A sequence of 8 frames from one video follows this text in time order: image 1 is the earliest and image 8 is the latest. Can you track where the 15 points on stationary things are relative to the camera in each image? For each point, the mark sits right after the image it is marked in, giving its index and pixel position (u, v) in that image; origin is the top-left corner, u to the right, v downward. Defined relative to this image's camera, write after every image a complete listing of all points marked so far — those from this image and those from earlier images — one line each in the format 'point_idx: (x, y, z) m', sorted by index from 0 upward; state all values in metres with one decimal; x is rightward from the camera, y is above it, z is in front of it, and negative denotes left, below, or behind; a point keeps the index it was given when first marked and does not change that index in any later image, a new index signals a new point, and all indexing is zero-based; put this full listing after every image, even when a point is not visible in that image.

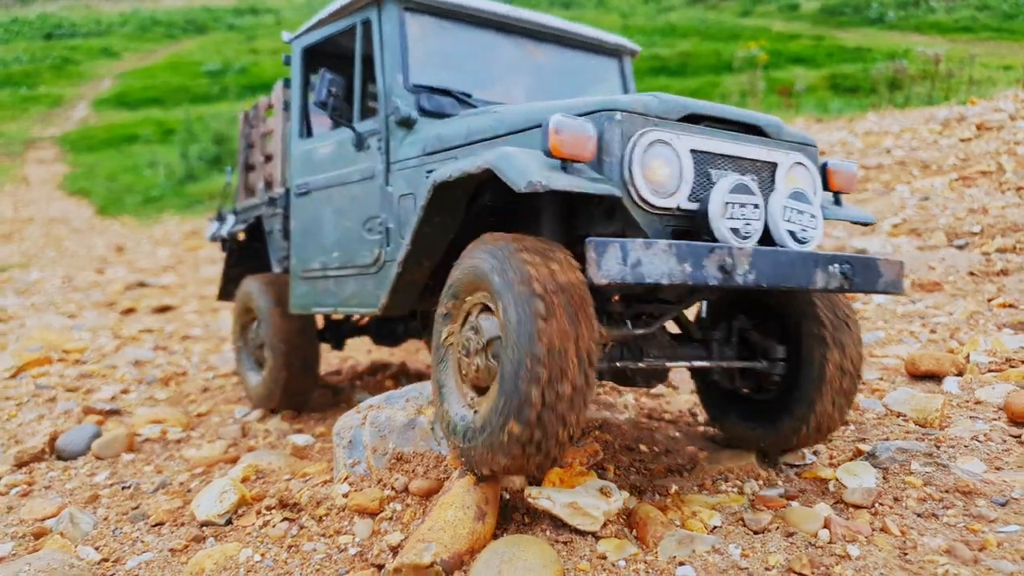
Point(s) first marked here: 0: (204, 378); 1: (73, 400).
0: (-2.7, -0.8, +6.2) m
1: (-3.6, -0.9, +5.6) m
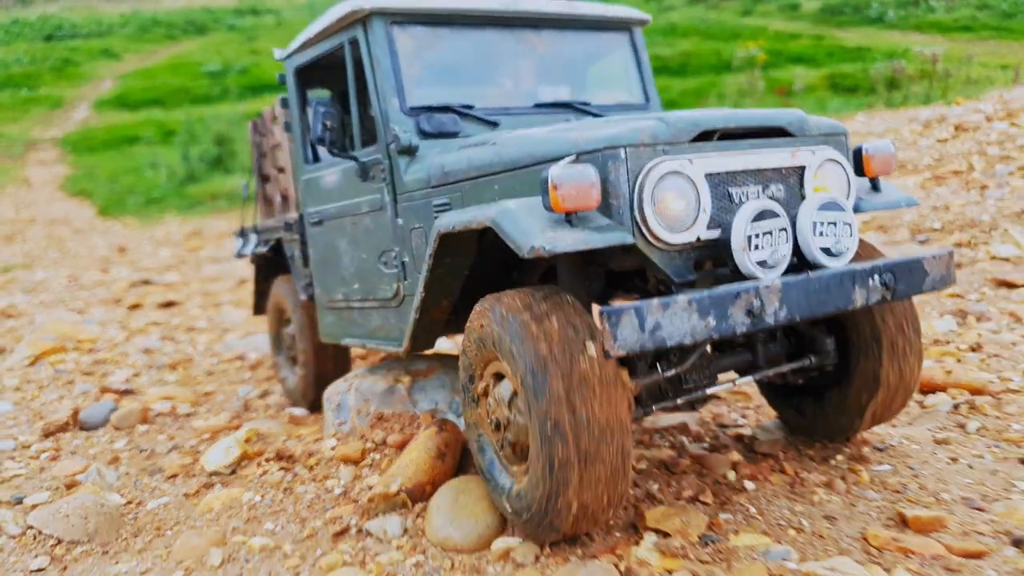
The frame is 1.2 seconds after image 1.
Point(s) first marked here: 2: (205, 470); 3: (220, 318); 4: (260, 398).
0: (-2.9, -0.7, +6.7) m
1: (-3.8, -0.8, +6.2) m
2: (-1.7, -1.0, +3.8) m
3: (-3.5, -0.4, +8.4) m
4: (-2.0, -0.8, +5.4) m
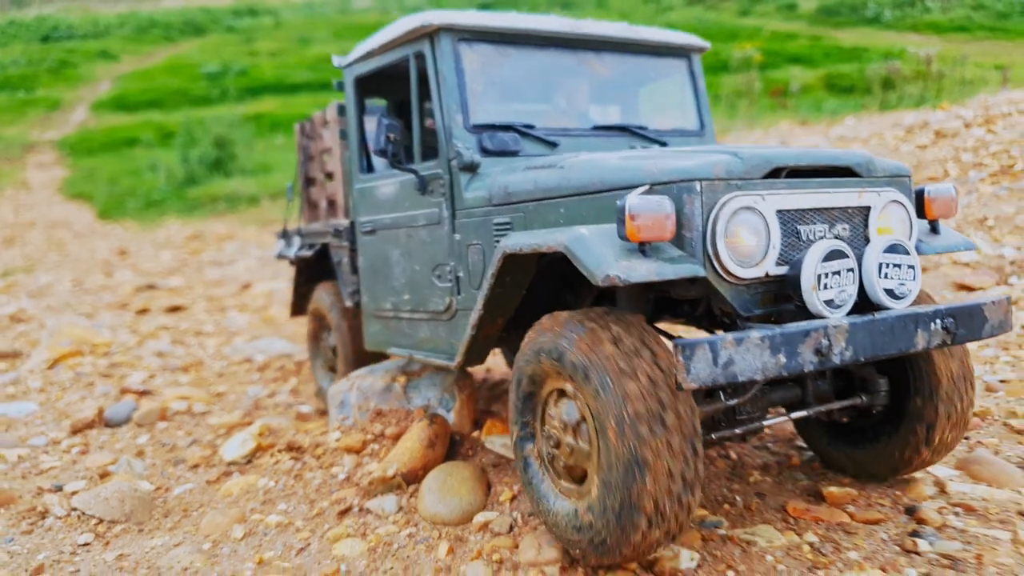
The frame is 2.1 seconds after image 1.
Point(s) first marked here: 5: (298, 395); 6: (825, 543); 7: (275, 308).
0: (-3.1, -0.8, +7.2) m
1: (-3.9, -0.9, +6.7) m
2: (-1.8, -1.1, +4.3) m
3: (-3.7, -0.4, +8.9) m
4: (-2.1, -0.9, +5.9) m
5: (-1.9, -0.9, +5.9) m
6: (+1.3, -1.1, +2.9) m
7: (-3.2, -0.3, +9.2) m
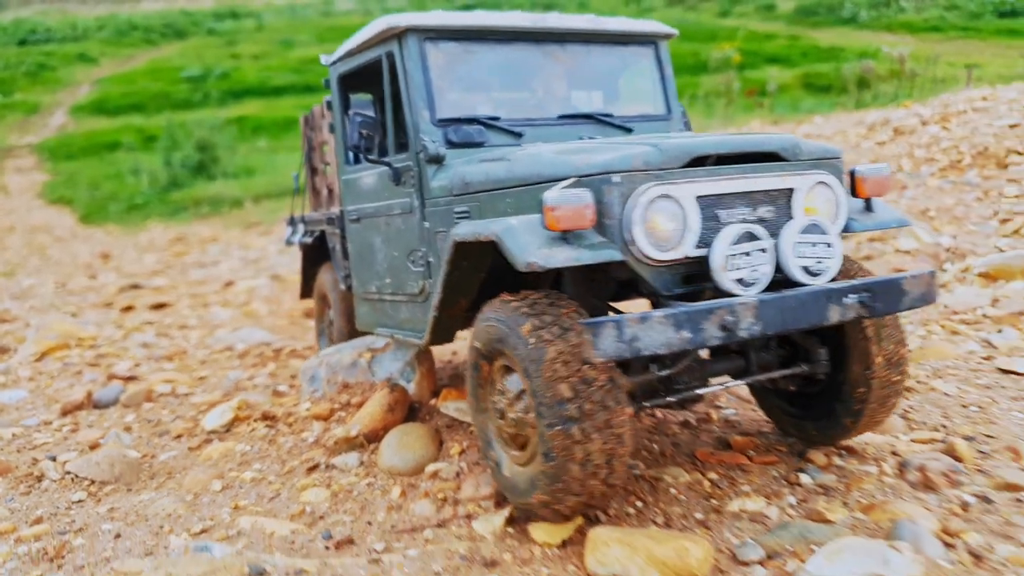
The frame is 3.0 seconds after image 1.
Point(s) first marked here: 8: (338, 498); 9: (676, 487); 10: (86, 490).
0: (-3.4, -0.7, +7.6) m
1: (-4.3, -0.9, +7.0) m
2: (-2.1, -1.0, +4.7) m
3: (-4.1, -0.4, +9.2) m
4: (-2.4, -0.8, +6.3) m
5: (-2.2, -0.8, +6.3) m
6: (+1.1, -1.0, +3.4) m
7: (-3.6, -0.2, +9.6) m
8: (-0.9, -1.1, +3.6) m
9: (+0.8, -1.0, +3.4) m
10: (-2.5, -1.2, +4.0) m
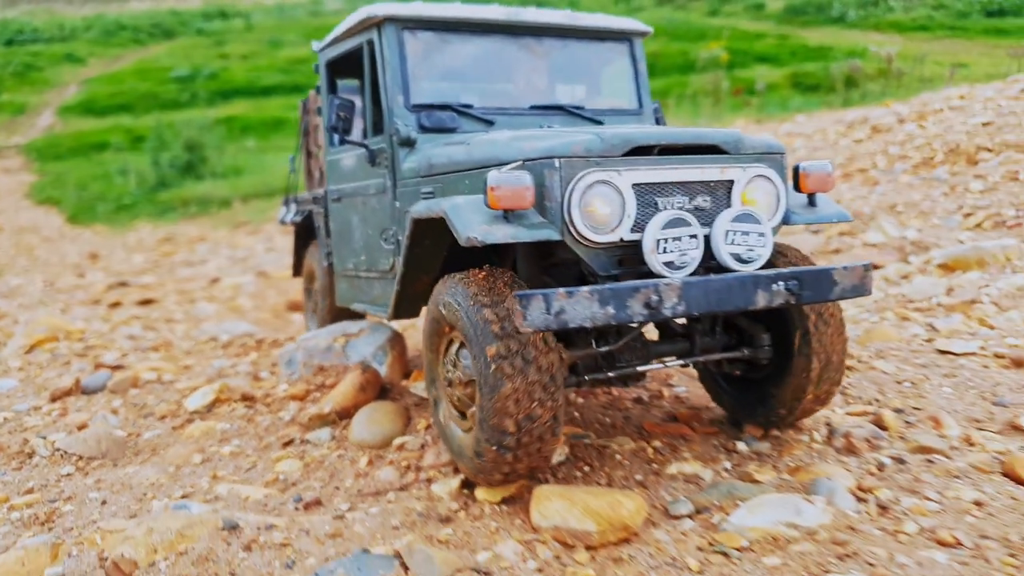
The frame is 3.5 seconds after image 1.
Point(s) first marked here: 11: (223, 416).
0: (-3.7, -0.6, +7.9) m
1: (-4.5, -0.8, +7.3) m
2: (-2.4, -0.9, +5.0) m
3: (-4.4, -0.3, +9.5) m
4: (-2.7, -0.7, +6.6) m
5: (-2.5, -0.7, +6.6) m
6: (+0.8, -0.9, +3.7) m
7: (-3.9, -0.2, +9.8) m
8: (-1.1, -1.0, +3.9) m
9: (+0.6, -0.9, +3.6) m
10: (-2.7, -1.1, +4.3) m
11: (-2.0, -0.9, +4.8) m
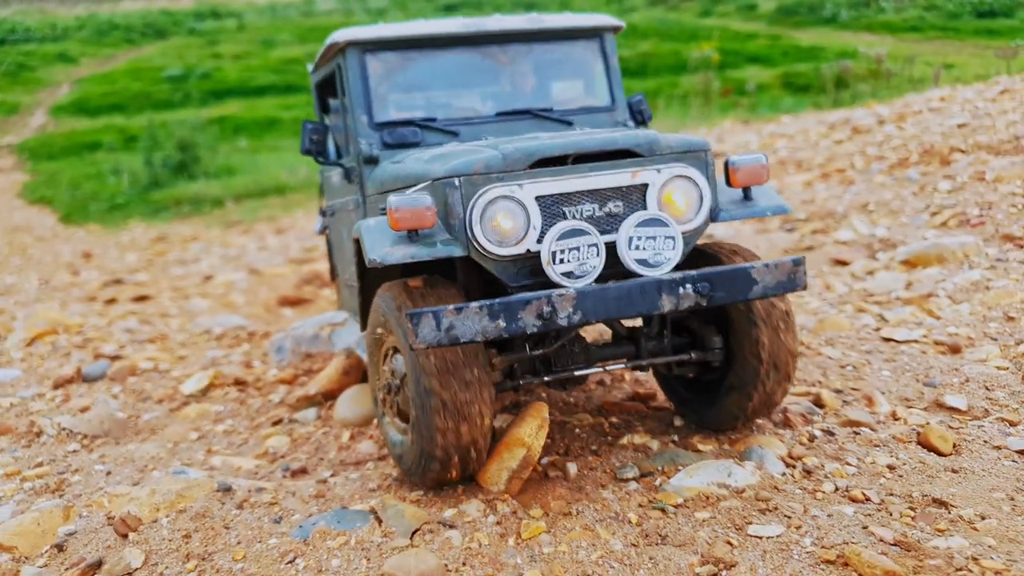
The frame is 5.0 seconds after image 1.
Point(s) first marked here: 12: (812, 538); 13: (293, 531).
0: (-3.9, -0.6, +8.2) m
1: (-4.8, -0.7, +7.6) m
2: (-2.6, -0.8, +5.3) m
3: (-4.6, -0.2, +9.8) m
4: (-2.9, -0.7, +6.9) m
5: (-2.7, -0.7, +6.9) m
6: (+0.7, -0.8, +4.1) m
7: (-4.1, -0.1, +10.2) m
8: (-1.3, -1.0, +4.2) m
9: (+0.4, -0.8, +4.0) m
10: (-2.9, -1.0, +4.6) m
11: (-2.2, -0.8, +5.1) m
12: (+1.3, -1.0, +2.9) m
13: (-1.0, -1.1, +3.1) m
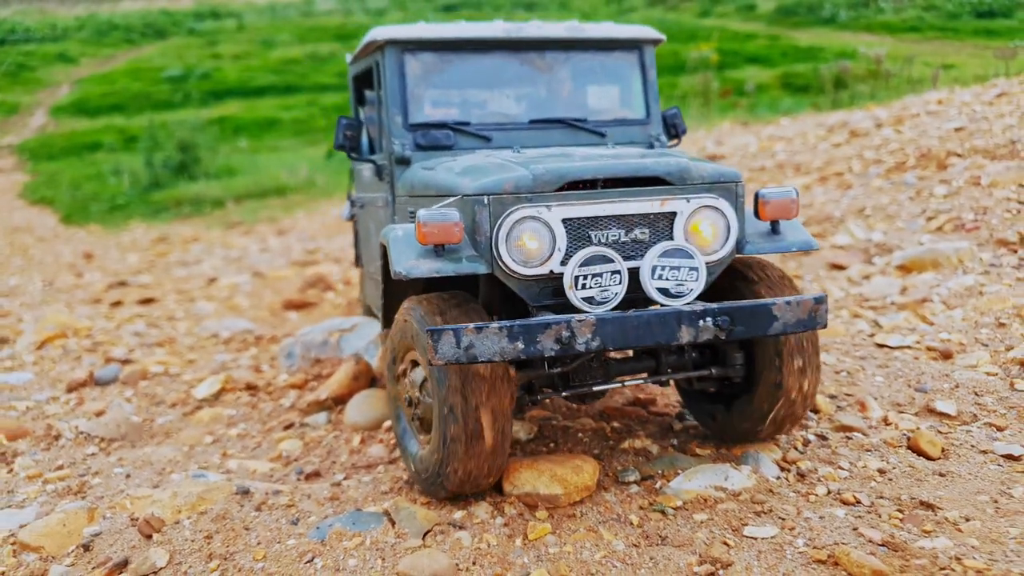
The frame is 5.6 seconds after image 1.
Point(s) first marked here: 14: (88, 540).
0: (-3.9, -0.6, +8.3) m
1: (-4.7, -0.8, +7.7) m
2: (-2.5, -0.9, +5.5) m
3: (-4.6, -0.3, +9.9) m
4: (-2.9, -0.7, +7.0) m
5: (-2.6, -0.7, +7.1) m
6: (+0.7, -0.9, +4.2) m
7: (-4.1, -0.1, +10.3) m
8: (-1.3, -1.0, +4.4) m
9: (+0.4, -0.9, +4.2) m
10: (-2.9, -1.1, +4.8) m
11: (-2.2, -0.9, +5.3) m
12: (+1.3, -1.1, +3.0) m
13: (-0.9, -1.1, +3.2) m
14: (-2.1, -1.2, +3.4) m
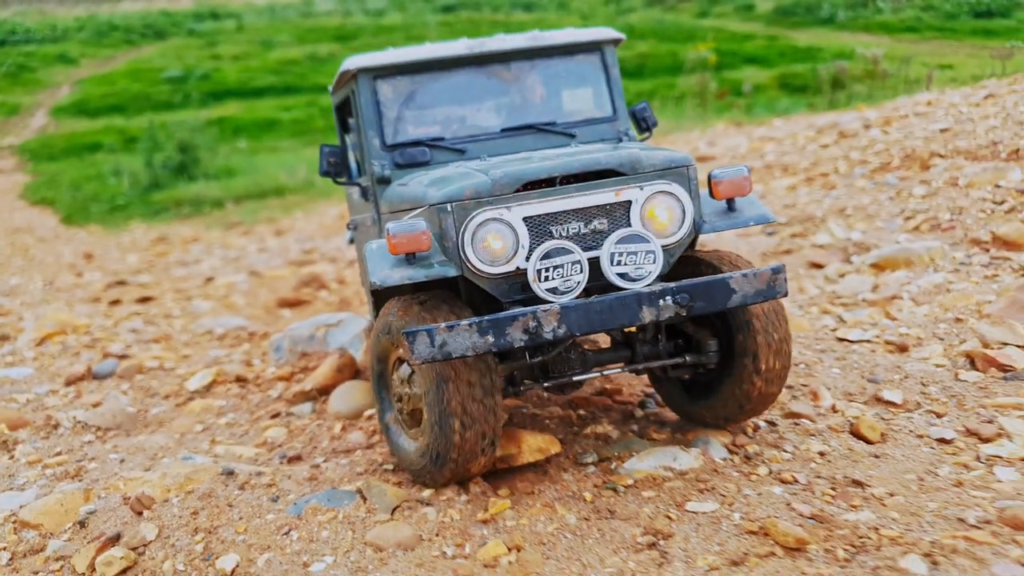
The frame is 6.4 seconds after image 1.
0: (-4.1, -0.6, +8.6) m
1: (-4.9, -0.8, +8.0) m
2: (-2.7, -0.9, +5.7) m
3: (-4.8, -0.3, +10.2) m
4: (-3.0, -0.7, +7.3) m
5: (-2.8, -0.7, +7.3) m
6: (+0.5, -0.8, +4.5) m
7: (-4.3, -0.1, +10.6) m
8: (-1.5, -1.0, +4.7) m
9: (+0.2, -0.8, +4.4) m
10: (-3.1, -1.1, +5.1) m
11: (-2.4, -0.9, +5.6) m
12: (+1.1, -1.1, +3.3) m
13: (-1.1, -1.1, +3.5) m
14: (-2.3, -1.2, +3.7) m
